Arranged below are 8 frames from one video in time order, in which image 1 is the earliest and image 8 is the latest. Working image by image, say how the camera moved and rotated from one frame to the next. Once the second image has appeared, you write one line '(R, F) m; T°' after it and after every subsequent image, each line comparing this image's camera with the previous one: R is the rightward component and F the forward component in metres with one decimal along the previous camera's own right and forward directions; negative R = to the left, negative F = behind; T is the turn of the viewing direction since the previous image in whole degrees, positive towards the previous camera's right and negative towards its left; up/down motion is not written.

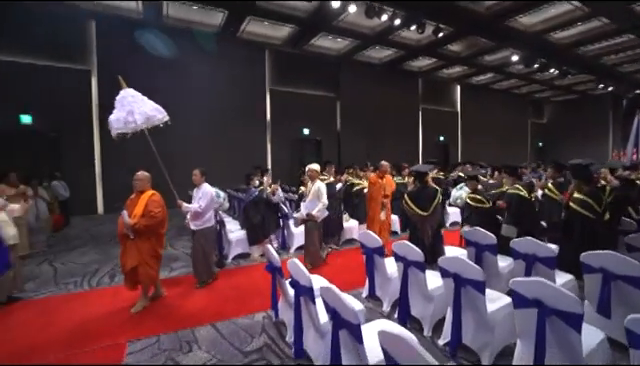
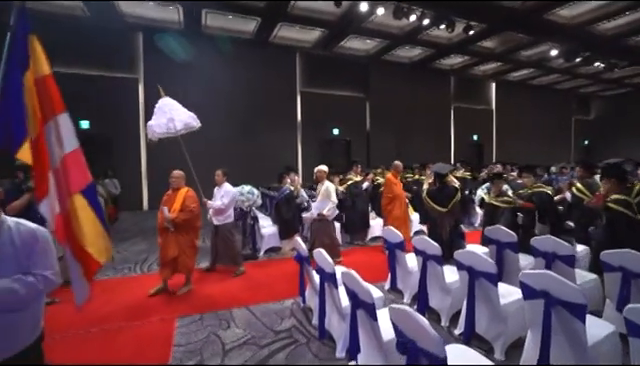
(+0.1, -0.3) m; -6°
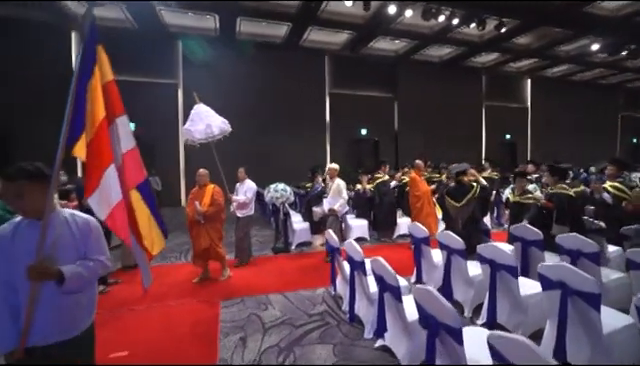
(0.0, -0.3) m; -5°
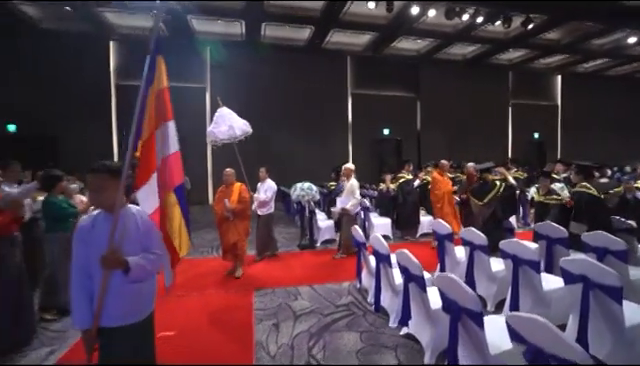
(-0.1, -0.2) m; -4°
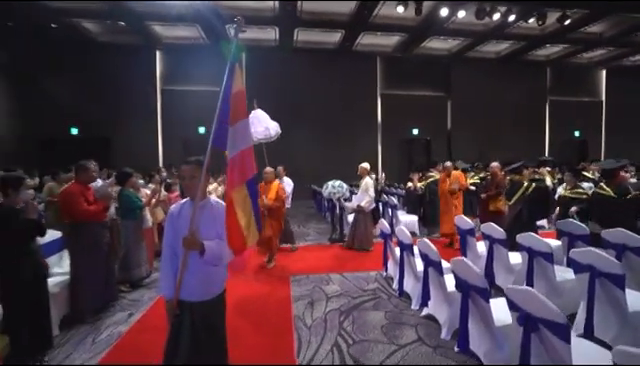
(0.0, -0.5) m; -5°
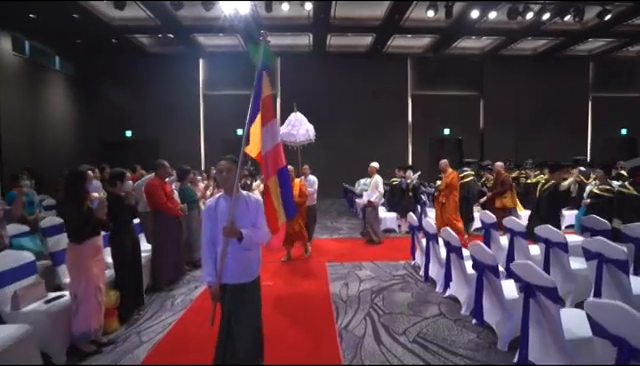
(-0.1, -0.6) m; -5°
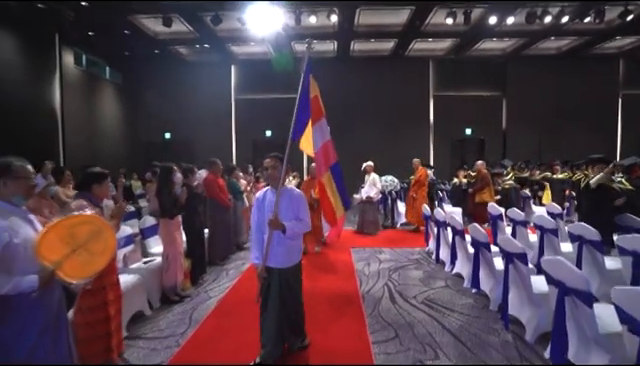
(-0.1, -0.8) m; -4°
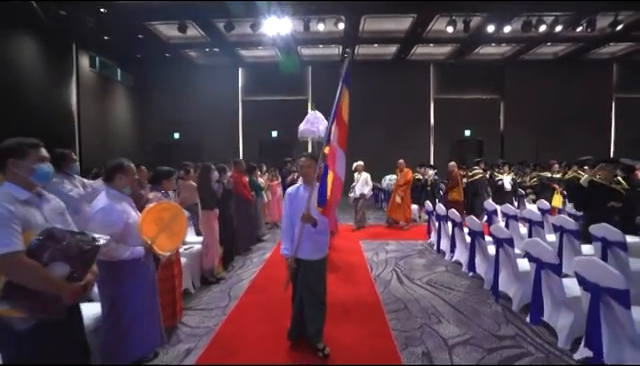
(-0.3, -0.6) m; 0°
